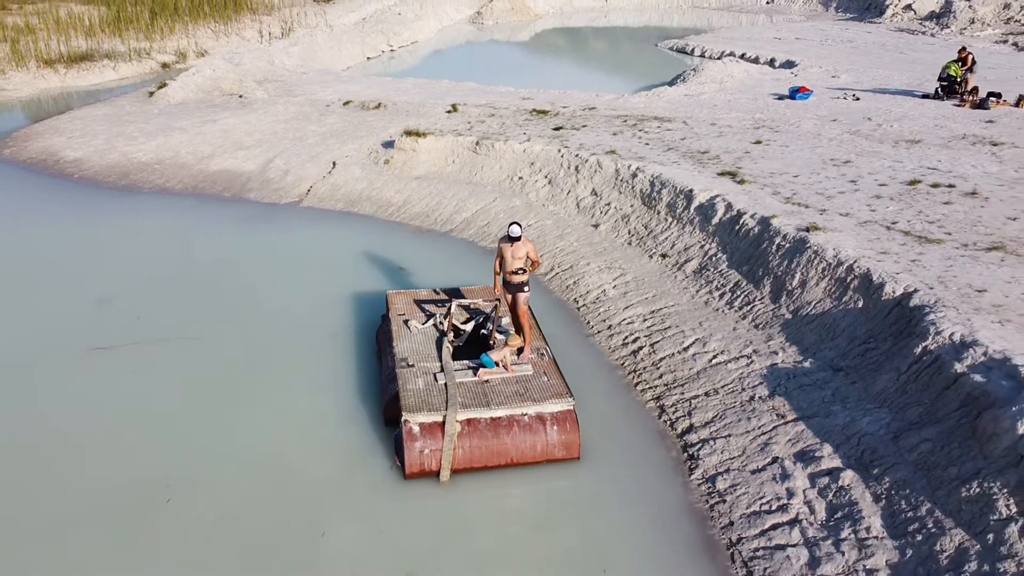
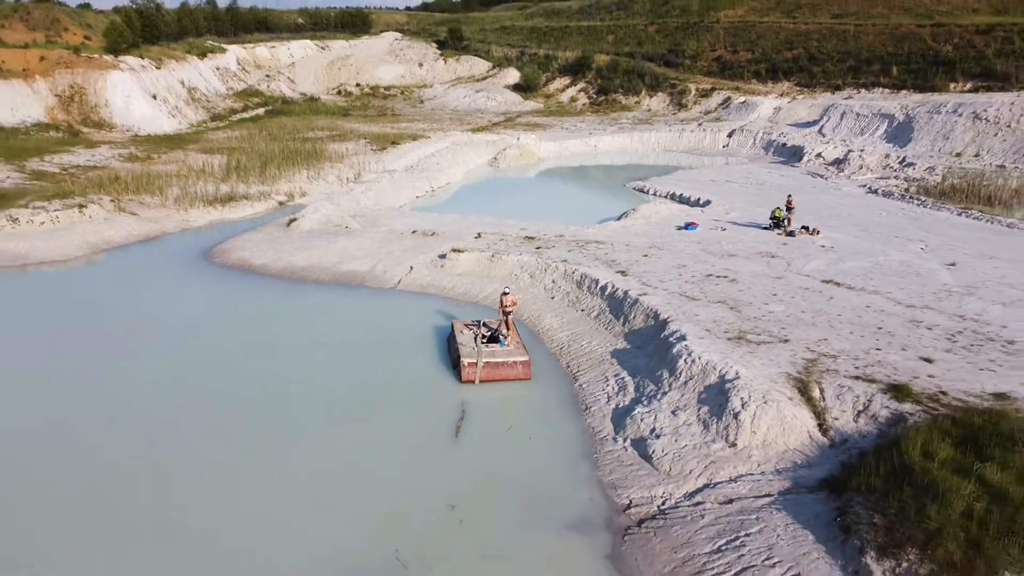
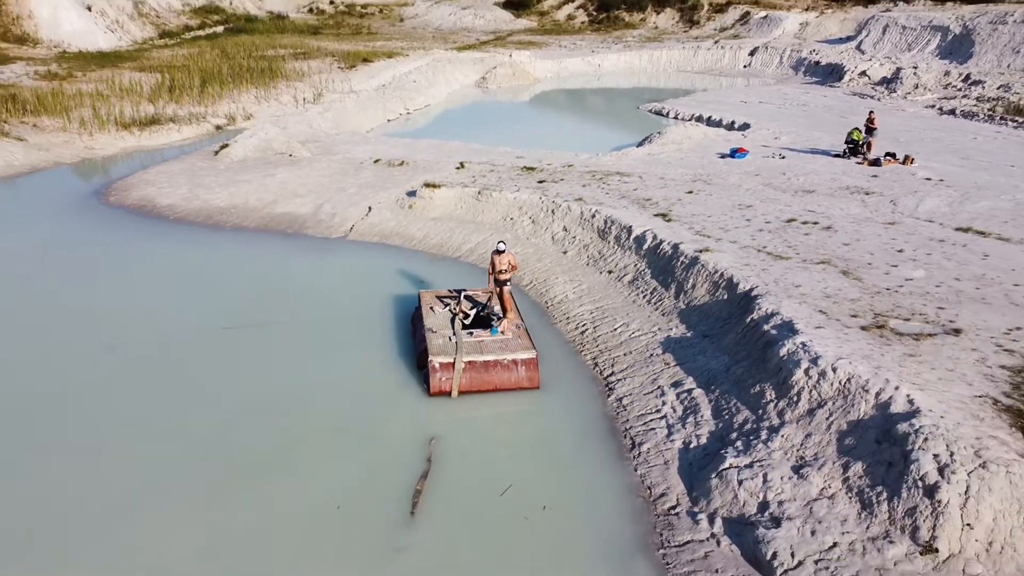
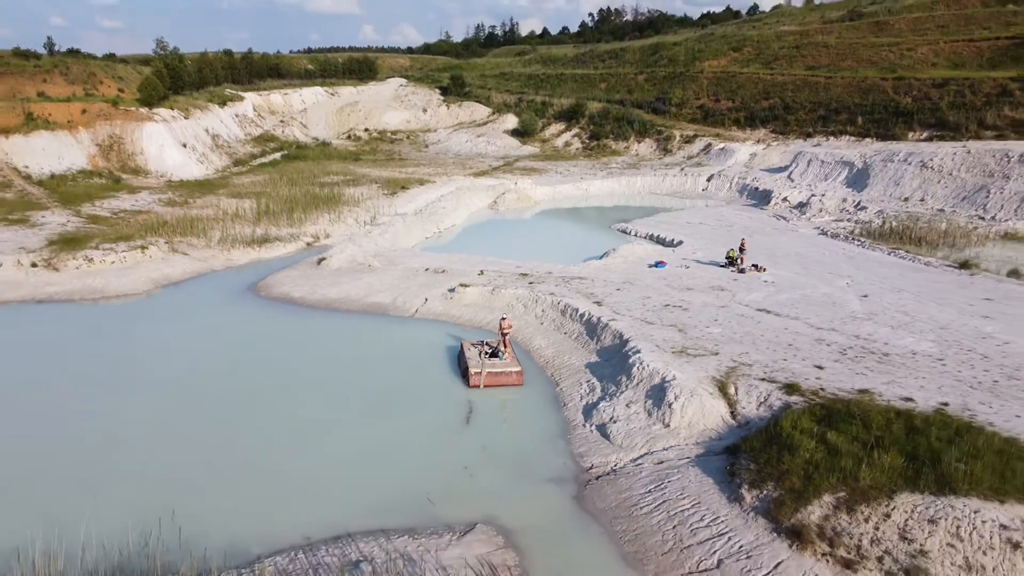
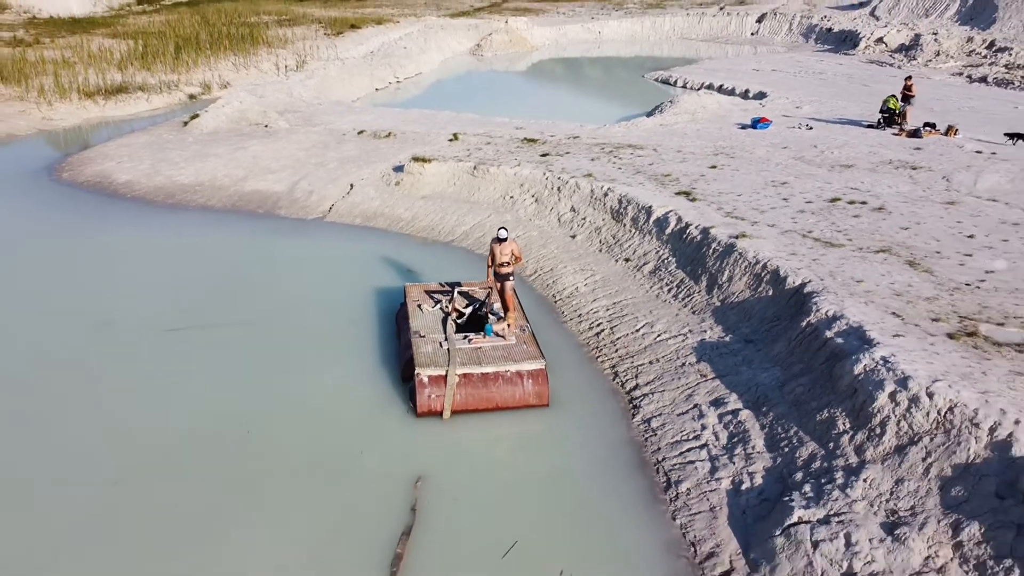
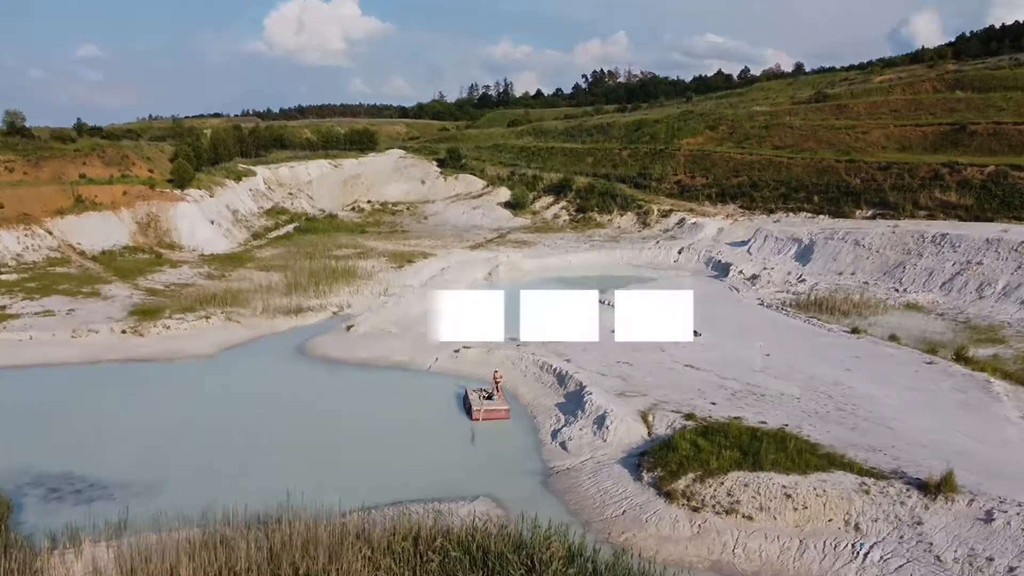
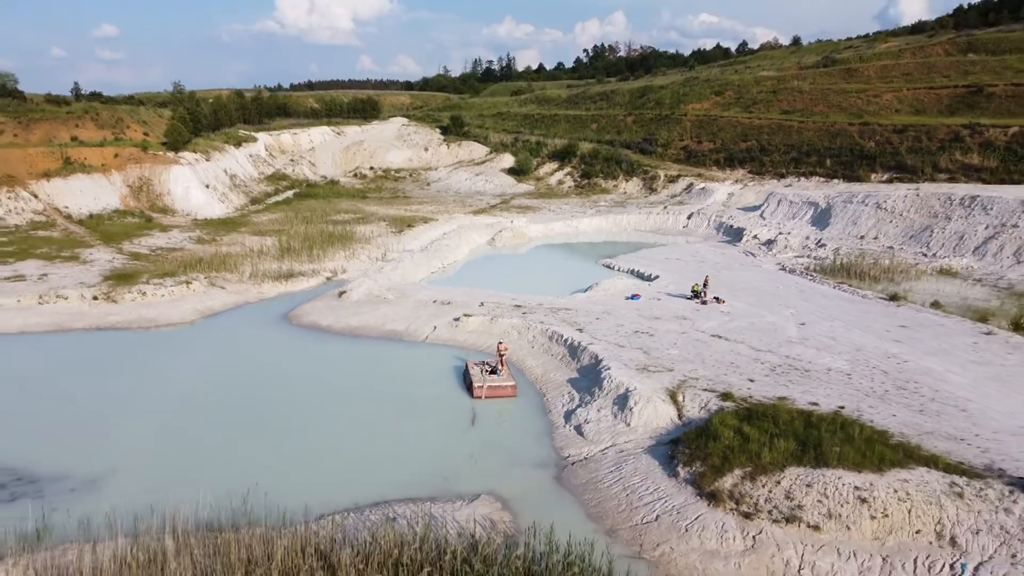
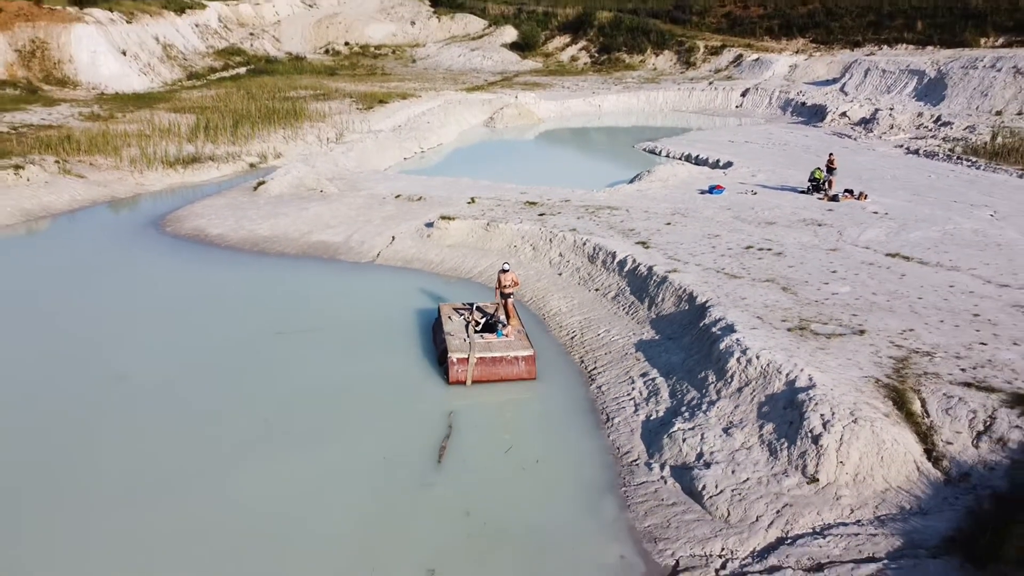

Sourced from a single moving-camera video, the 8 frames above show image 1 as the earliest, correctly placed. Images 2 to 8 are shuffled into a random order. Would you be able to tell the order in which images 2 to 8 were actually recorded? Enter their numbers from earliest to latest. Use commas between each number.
5, 3, 8, 2, 4, 7, 6
